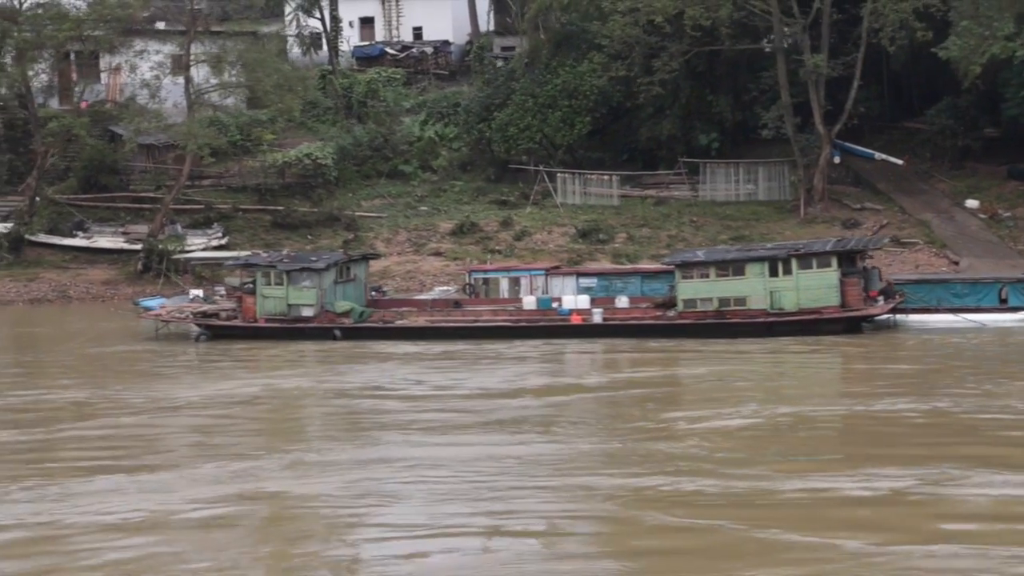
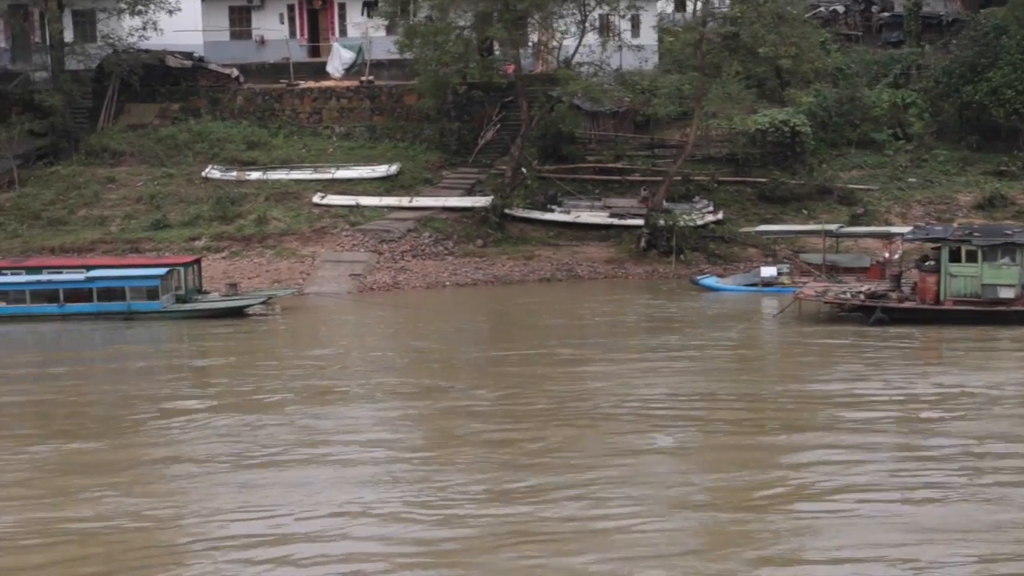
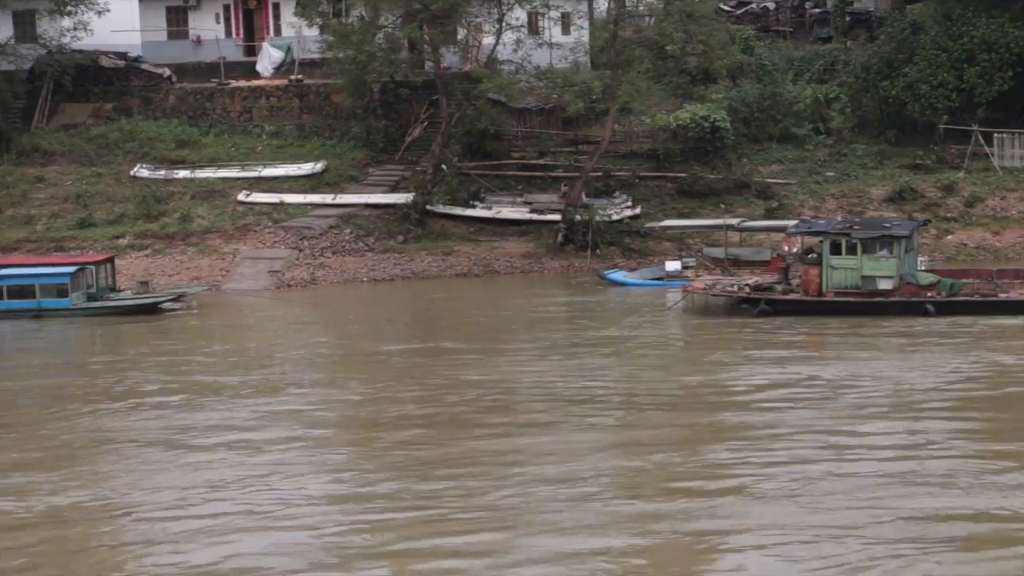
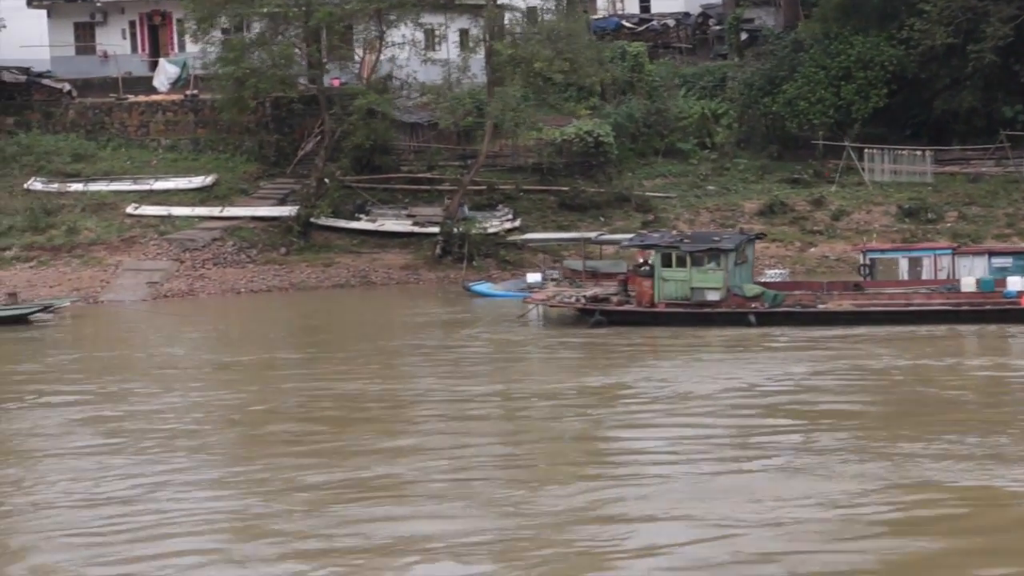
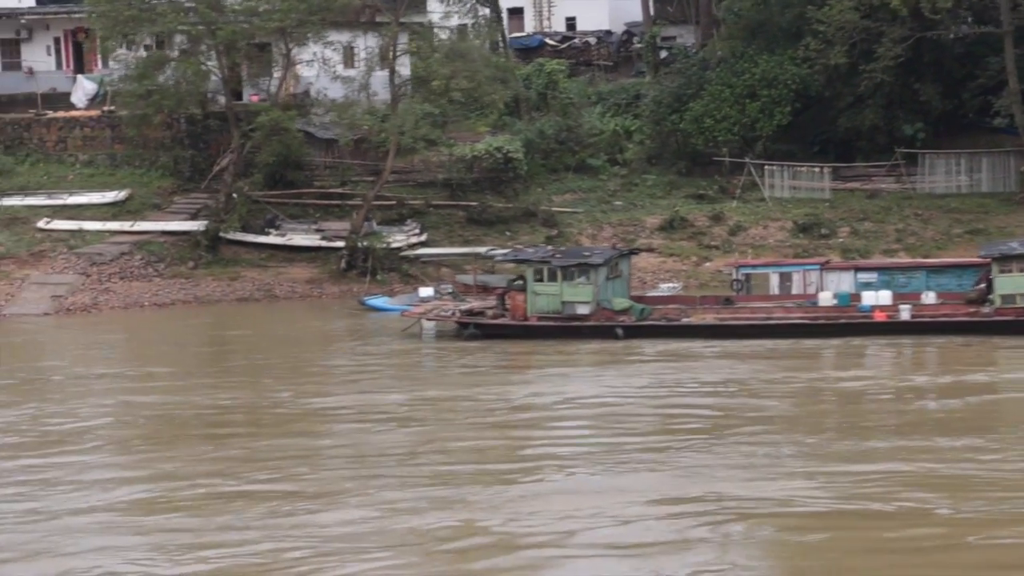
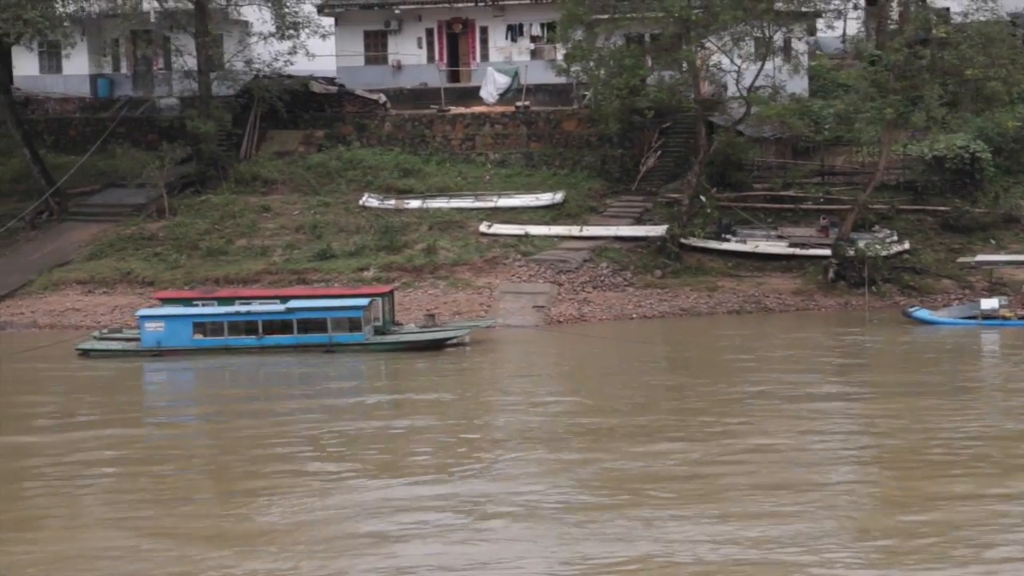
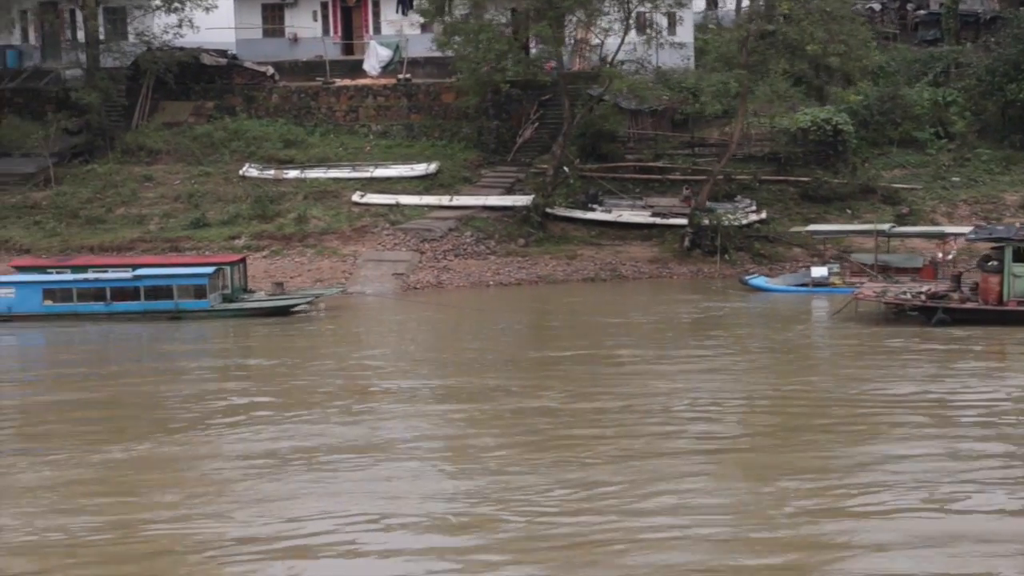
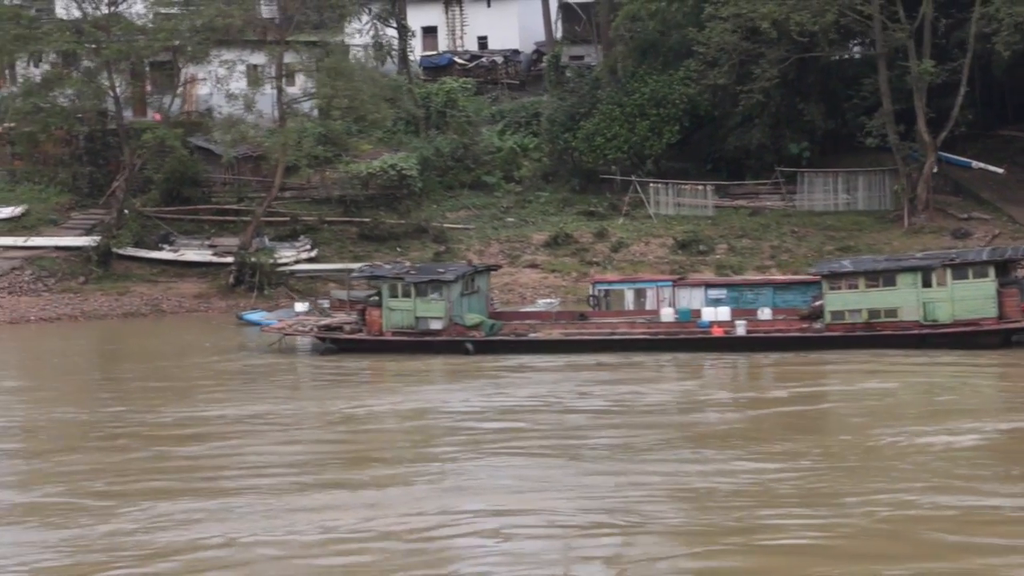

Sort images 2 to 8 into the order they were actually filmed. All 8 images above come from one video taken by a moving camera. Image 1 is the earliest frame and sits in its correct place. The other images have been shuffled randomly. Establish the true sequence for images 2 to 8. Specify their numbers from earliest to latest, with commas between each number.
8, 5, 4, 3, 2, 7, 6
